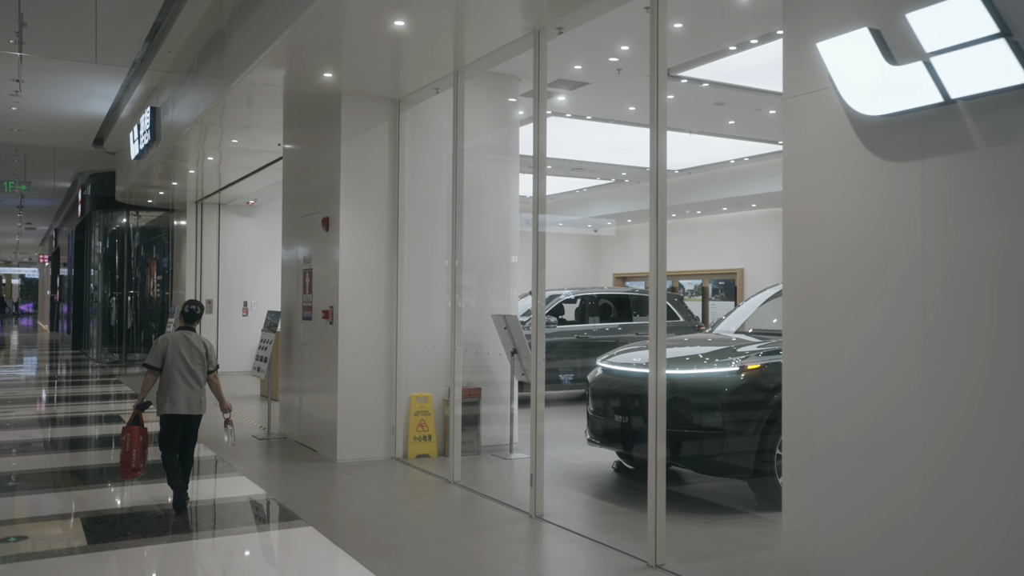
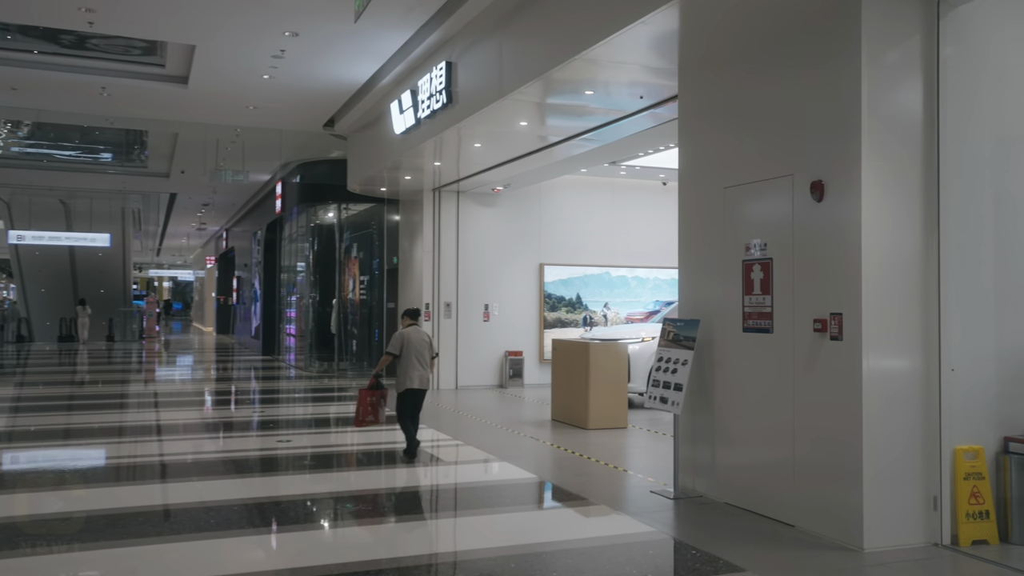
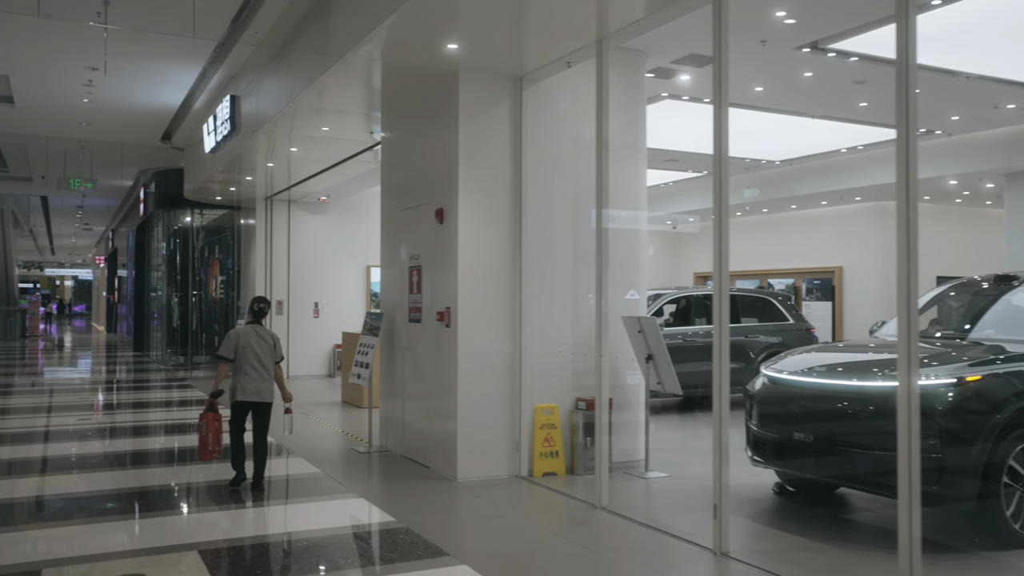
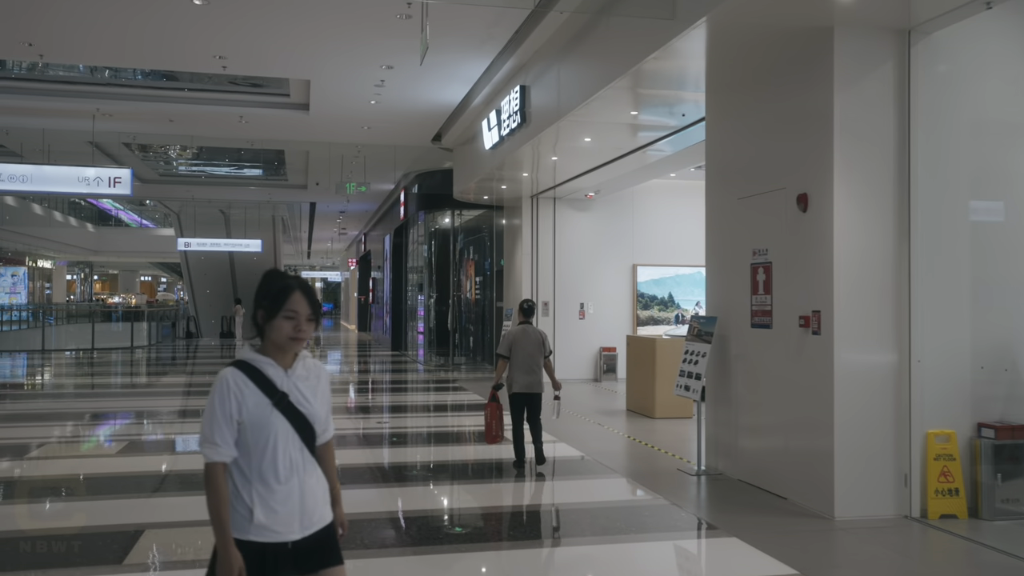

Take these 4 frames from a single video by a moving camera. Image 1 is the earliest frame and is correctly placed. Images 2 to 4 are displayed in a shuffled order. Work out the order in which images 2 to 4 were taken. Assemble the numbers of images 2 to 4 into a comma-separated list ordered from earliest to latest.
3, 4, 2
